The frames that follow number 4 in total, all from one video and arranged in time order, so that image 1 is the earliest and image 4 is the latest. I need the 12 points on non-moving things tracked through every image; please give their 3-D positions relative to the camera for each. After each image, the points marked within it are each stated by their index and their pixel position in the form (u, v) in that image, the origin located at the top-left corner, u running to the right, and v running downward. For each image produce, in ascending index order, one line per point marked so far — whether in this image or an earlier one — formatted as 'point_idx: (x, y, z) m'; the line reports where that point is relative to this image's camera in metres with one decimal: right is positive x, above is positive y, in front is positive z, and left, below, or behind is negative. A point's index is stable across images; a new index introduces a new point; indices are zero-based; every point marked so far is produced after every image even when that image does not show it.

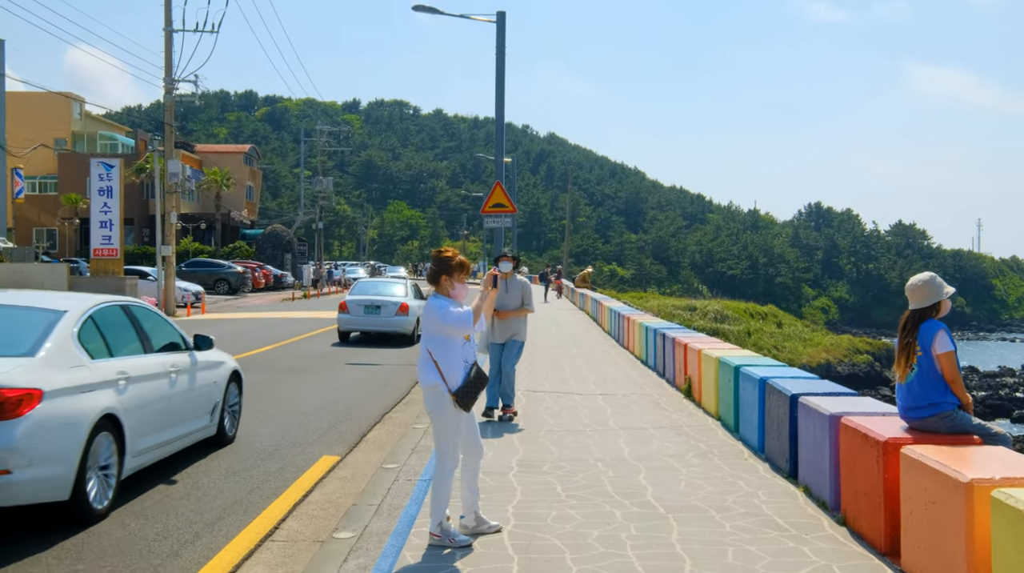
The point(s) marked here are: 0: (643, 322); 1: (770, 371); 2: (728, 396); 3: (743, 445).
0: (+2.2, -0.6, +14.3) m
1: (+2.2, -0.7, +7.3) m
2: (+2.0, -1.0, +8.0) m
3: (+1.9, -1.3, +7.2) m
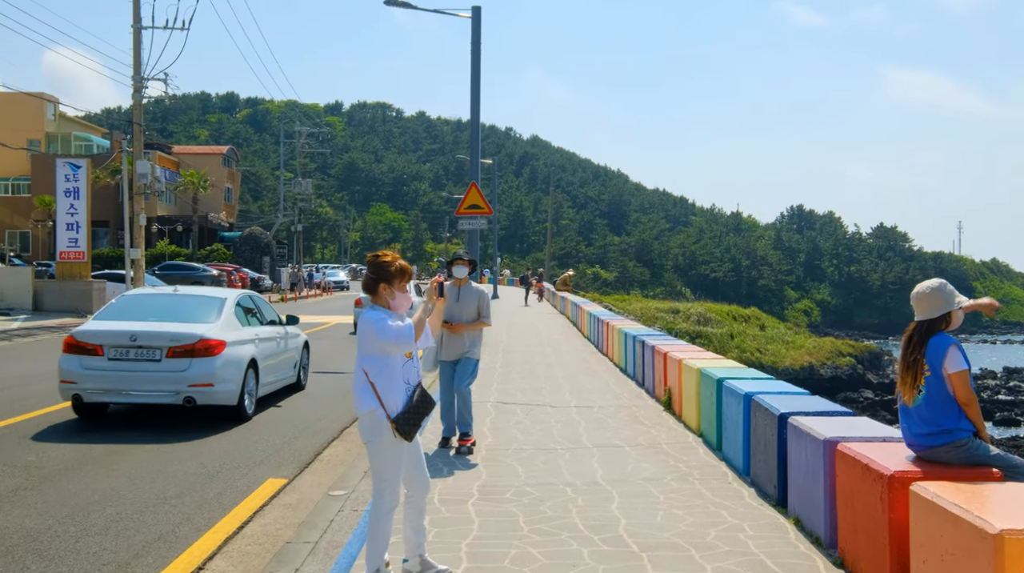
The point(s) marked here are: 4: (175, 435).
0: (+1.7, -0.7, +13.7) m
1: (+1.9, -0.7, +6.7) m
2: (+1.7, -1.1, +7.4) m
3: (+1.6, -1.4, +6.6) m
4: (-3.3, -1.5, +8.6) m
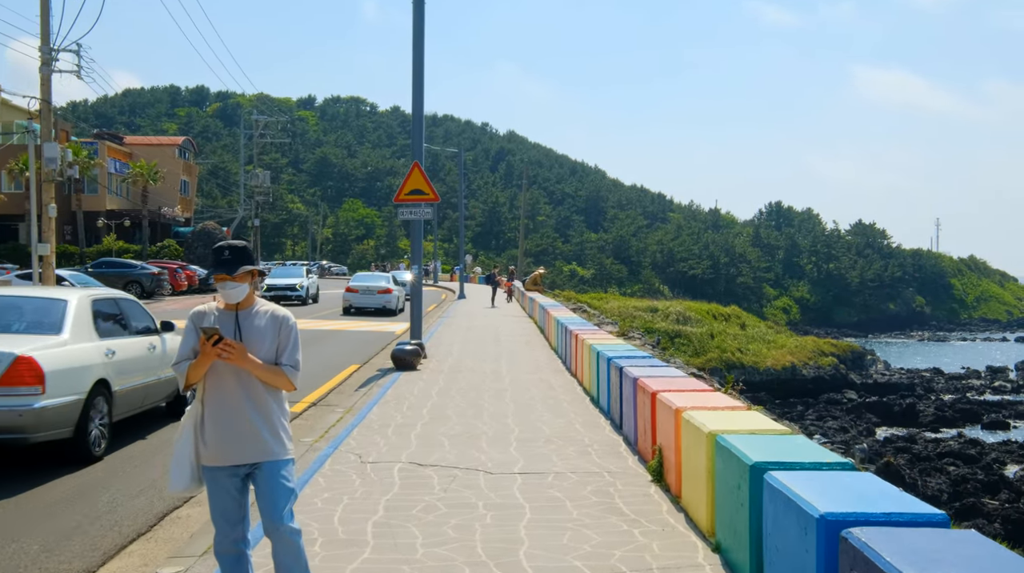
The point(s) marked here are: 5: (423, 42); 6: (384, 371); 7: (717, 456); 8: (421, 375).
0: (+1.0, -0.7, +10.6) m
1: (+1.3, -0.8, +3.6) m
2: (+1.1, -1.1, +4.3) m
3: (+1.1, -1.4, +3.5) m
4: (-3.9, -1.5, +5.4) m
5: (-1.6, +4.3, +15.3) m
6: (-2.0, -1.3, +13.4) m
7: (+1.1, -0.9, +4.6) m
8: (-1.3, -1.3, +12.6) m
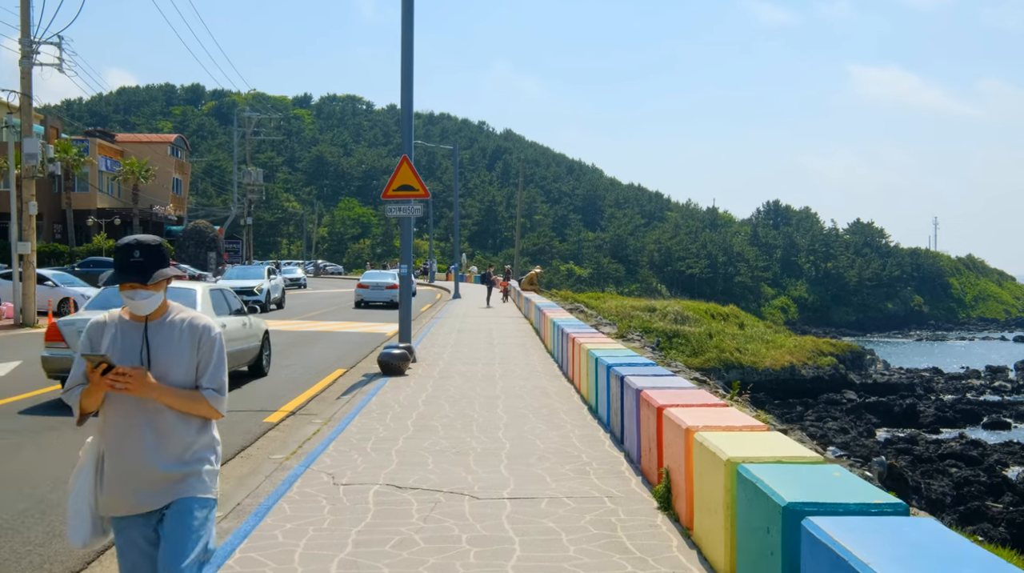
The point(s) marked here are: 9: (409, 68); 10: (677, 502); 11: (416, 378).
0: (+0.9, -0.7, +9.9) m
1: (+1.2, -0.8, +2.9) m
2: (+1.0, -1.2, +3.6) m
3: (+1.0, -1.5, +2.8) m
4: (-4.0, -1.5, +4.6) m
5: (-1.7, +4.3, +14.5) m
6: (-2.1, -1.3, +12.7) m
7: (+1.0, -0.9, +3.9) m
8: (-1.4, -1.3, +11.9) m
9: (-1.8, +3.8, +14.8) m
10: (+1.0, -1.3, +5.2) m
11: (-1.3, -1.3, +12.2) m
